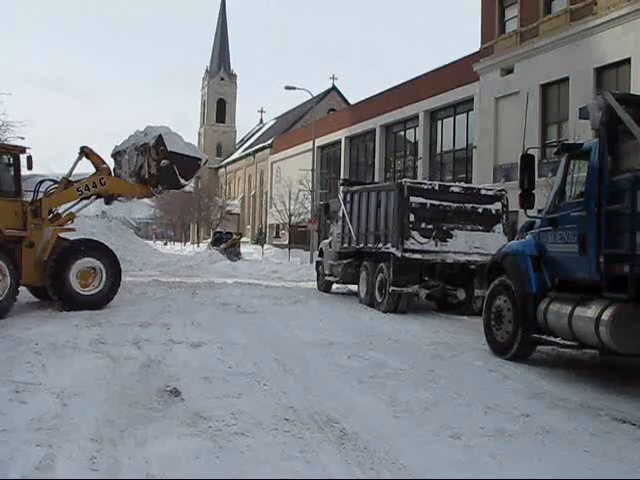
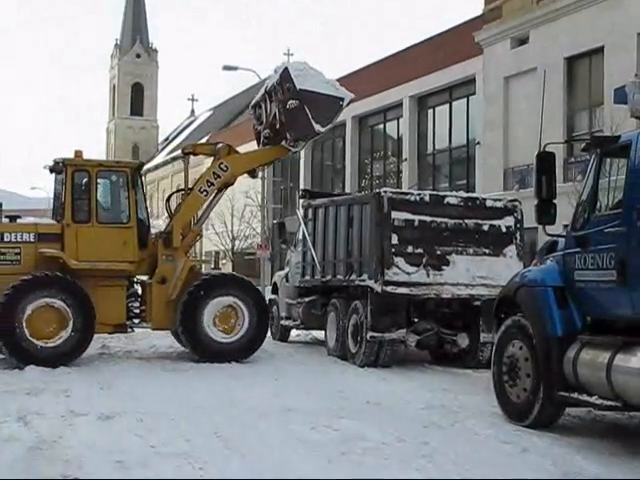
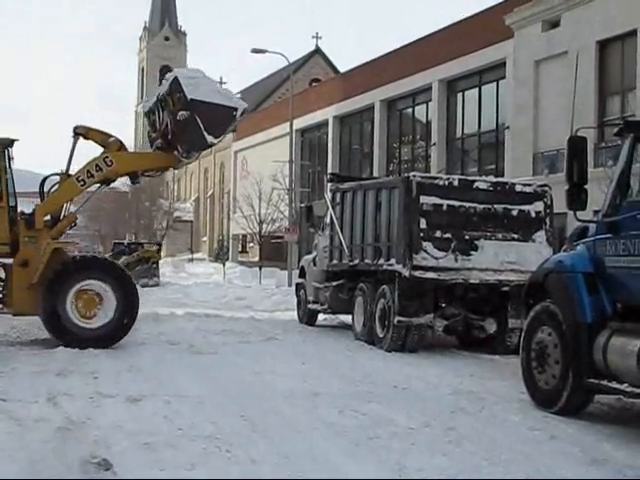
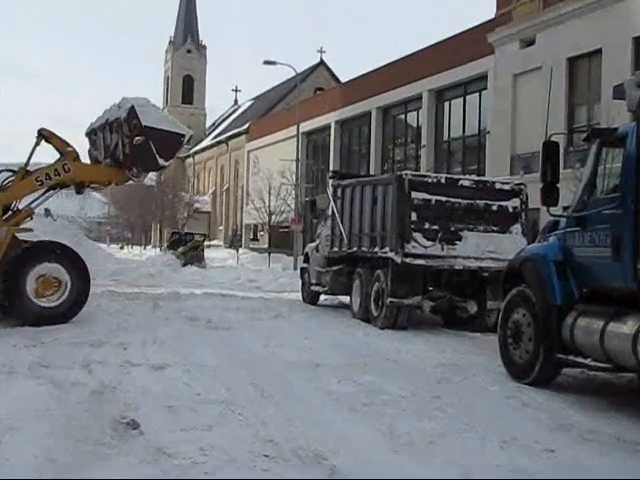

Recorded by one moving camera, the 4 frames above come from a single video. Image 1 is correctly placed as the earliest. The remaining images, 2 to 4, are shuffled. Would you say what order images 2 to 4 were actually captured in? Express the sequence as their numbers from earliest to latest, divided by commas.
4, 3, 2
